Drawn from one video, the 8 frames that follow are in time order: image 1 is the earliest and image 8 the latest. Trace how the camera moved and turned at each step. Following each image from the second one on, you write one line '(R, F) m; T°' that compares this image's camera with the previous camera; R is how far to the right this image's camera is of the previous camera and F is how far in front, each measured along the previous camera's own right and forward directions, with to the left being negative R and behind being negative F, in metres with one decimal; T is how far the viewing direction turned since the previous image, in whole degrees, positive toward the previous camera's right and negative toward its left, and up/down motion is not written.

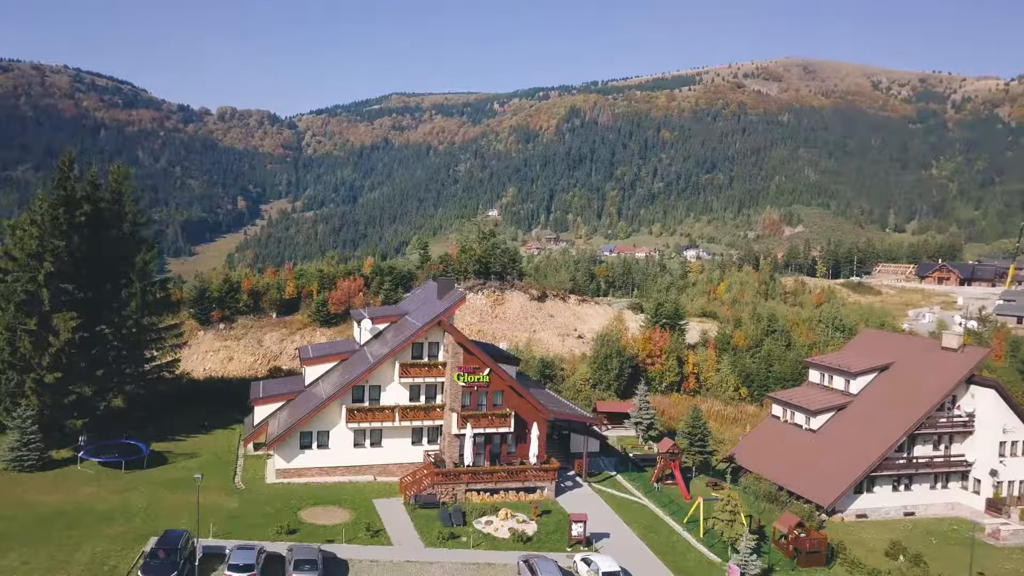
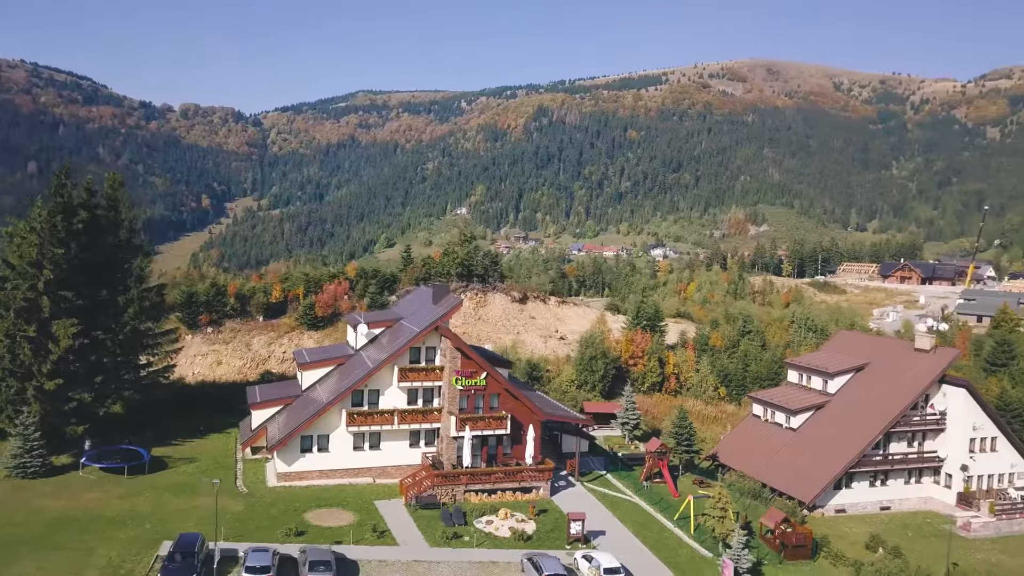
(-1.1, -0.9) m; +2°
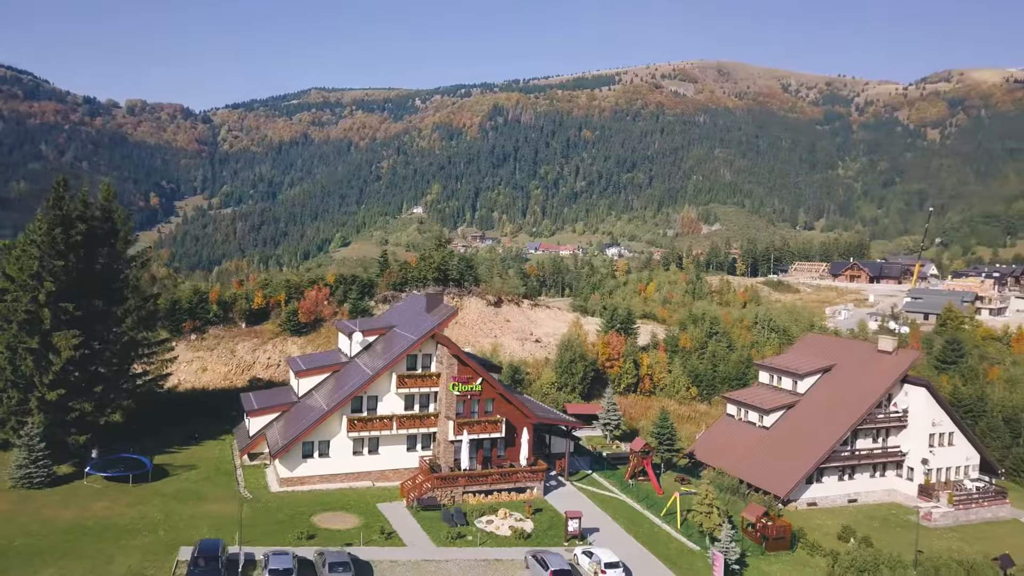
(-1.6, -1.3) m; +3°
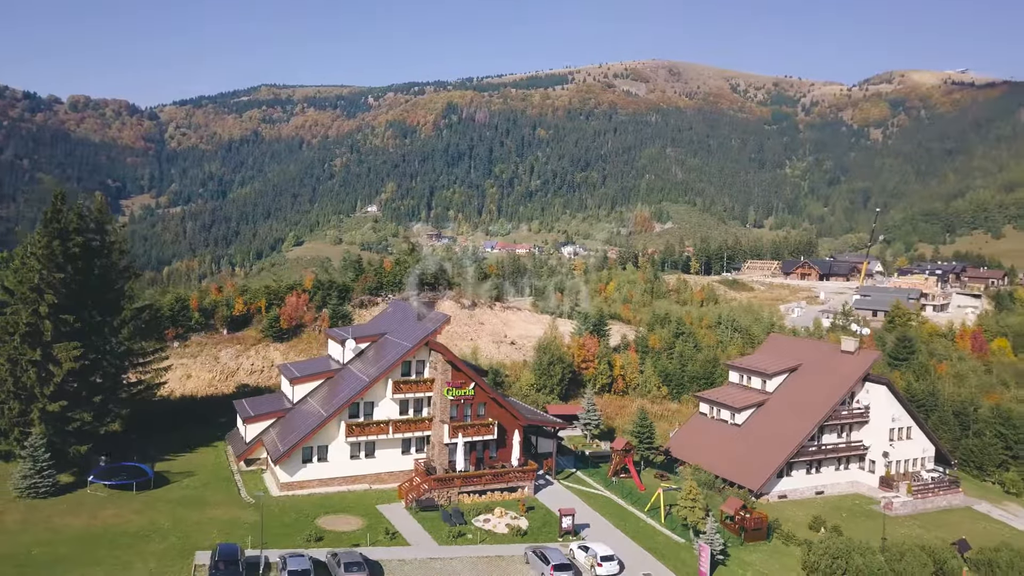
(-1.6, -1.5) m; +3°
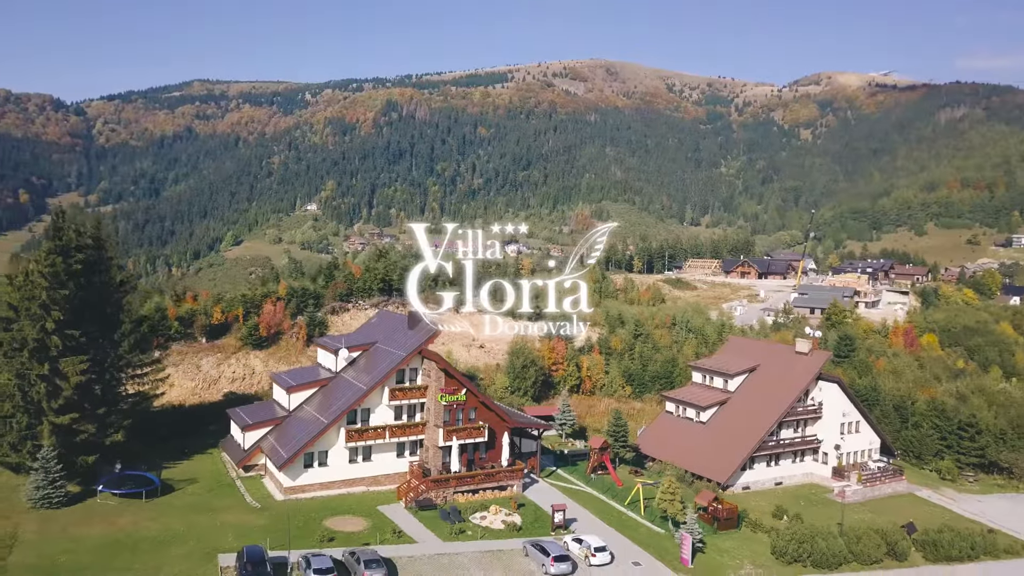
(-2.2, -2.2) m; +4°
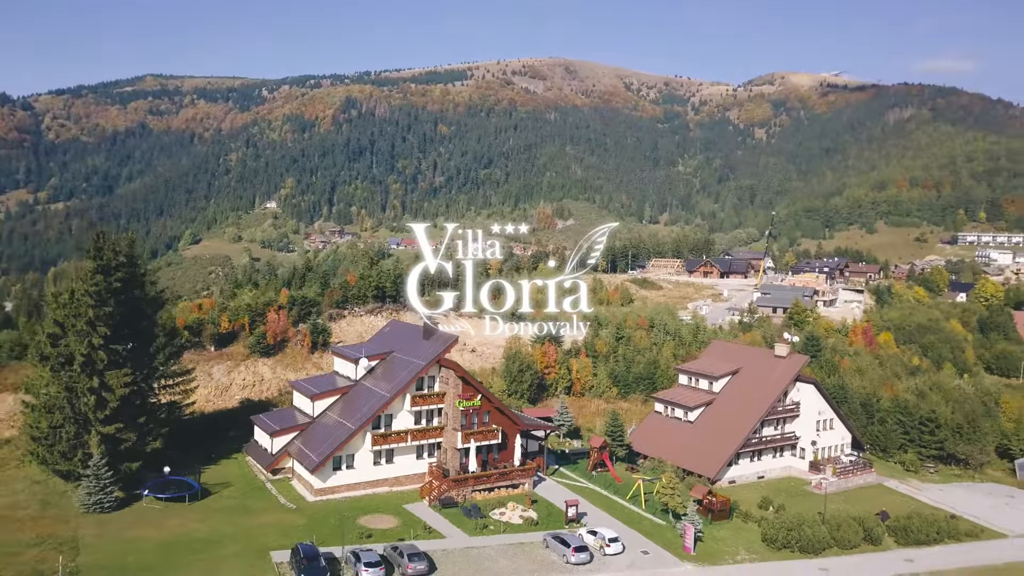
(-2.6, -2.9) m; +3°
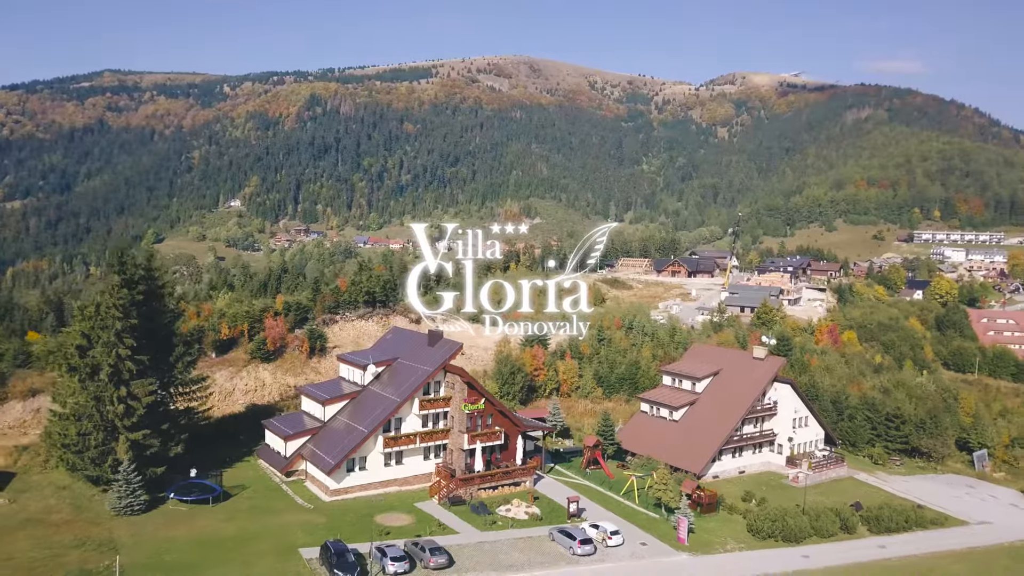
(-1.9, -2.4) m; +3°
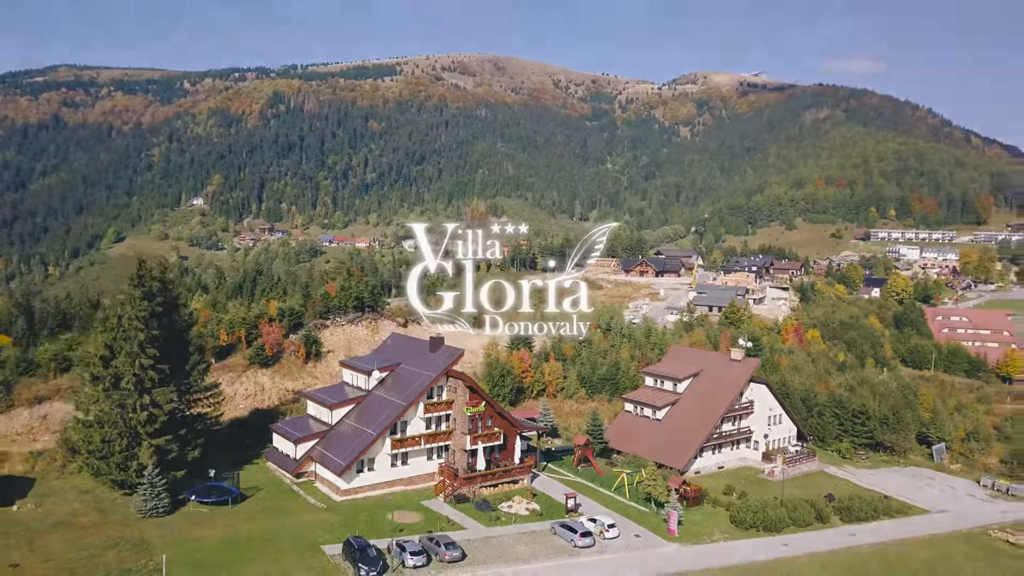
(-1.9, -2.5) m; +3°
